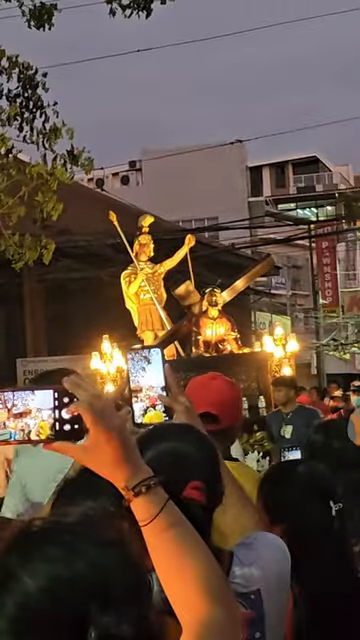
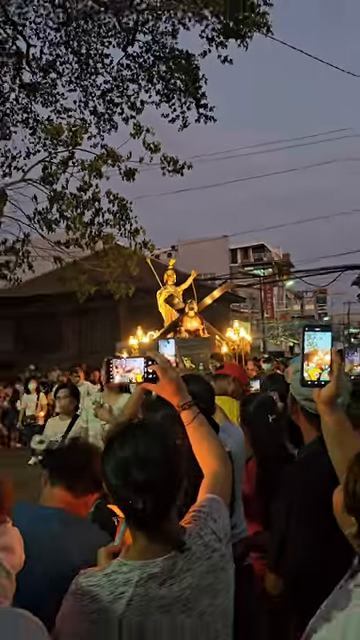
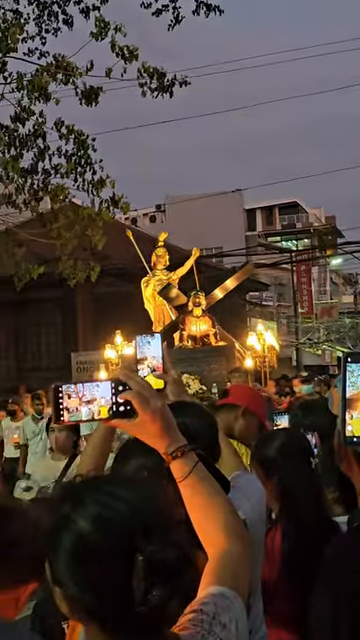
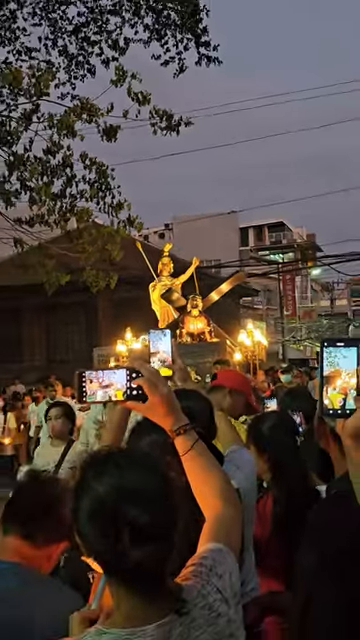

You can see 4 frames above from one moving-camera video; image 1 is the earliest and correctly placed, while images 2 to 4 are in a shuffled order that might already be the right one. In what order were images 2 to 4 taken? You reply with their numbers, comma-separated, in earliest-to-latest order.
3, 4, 2
